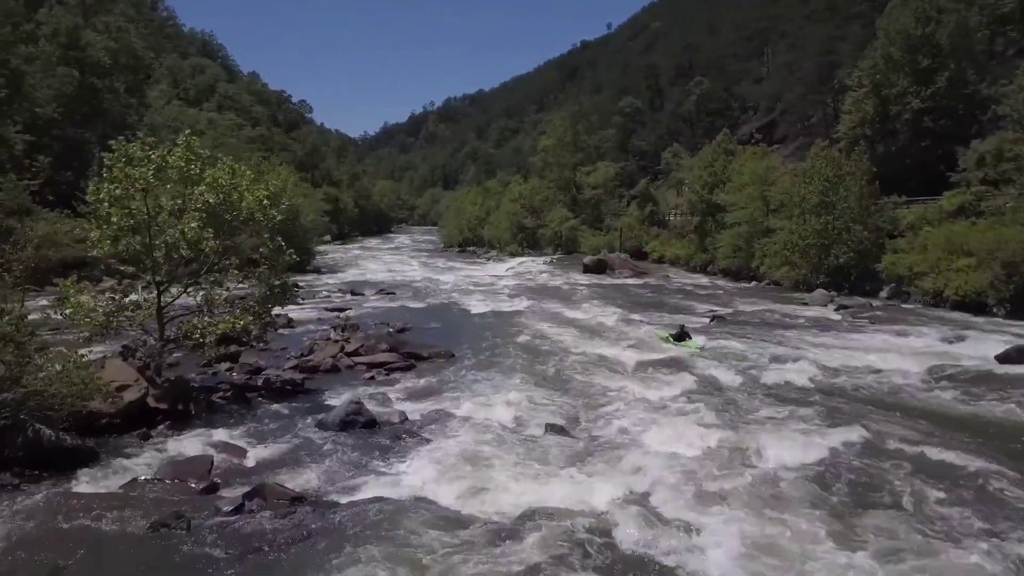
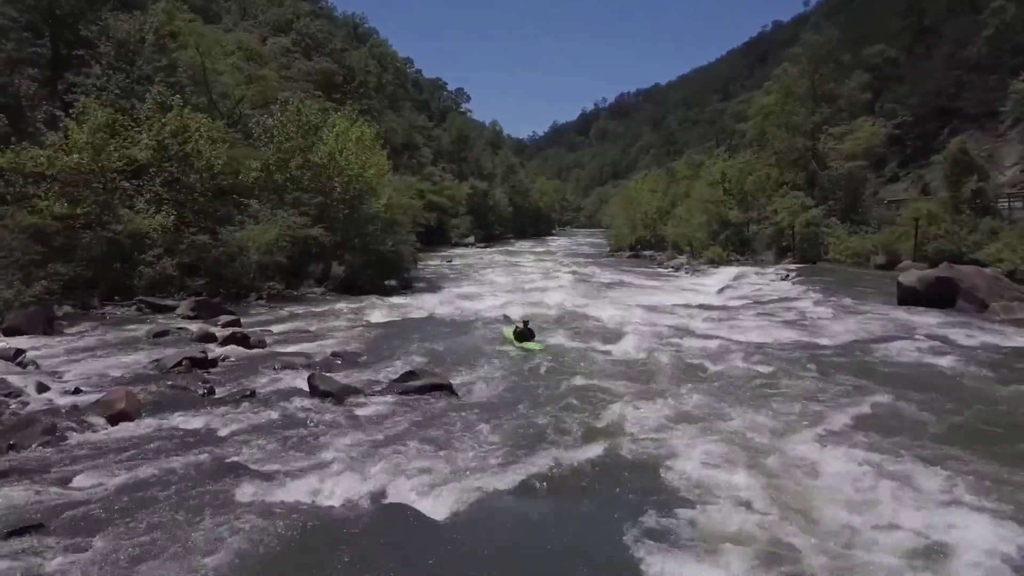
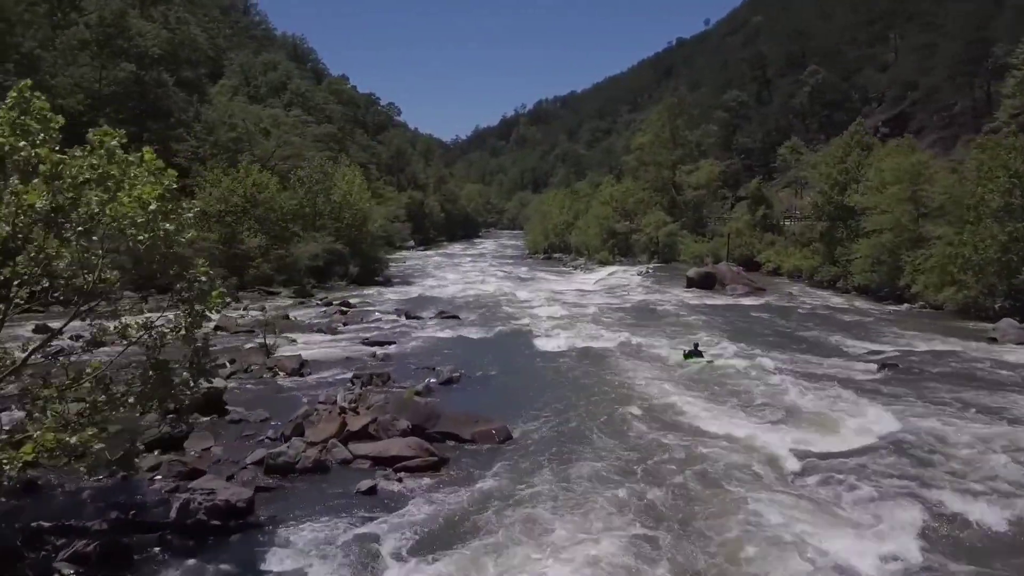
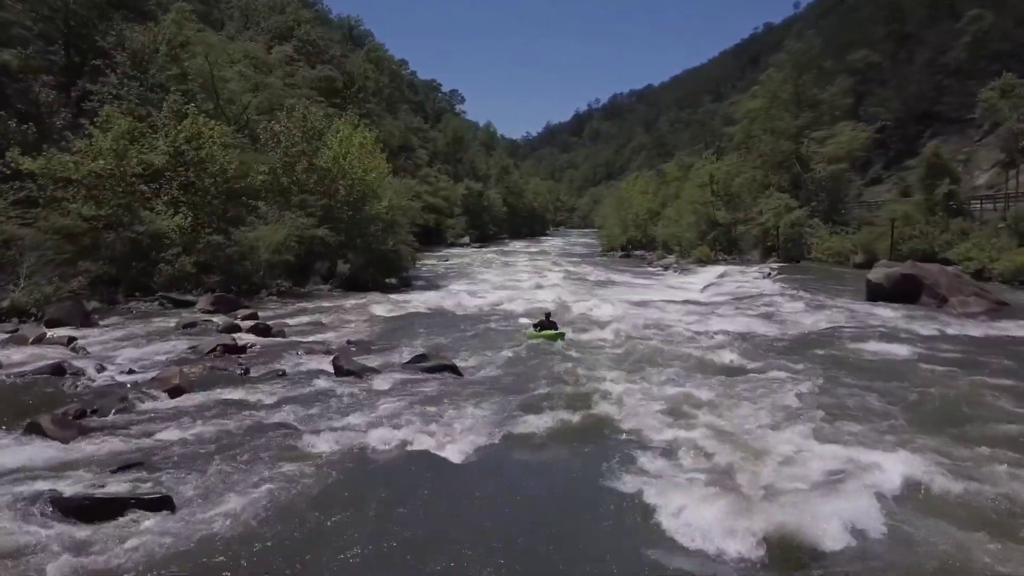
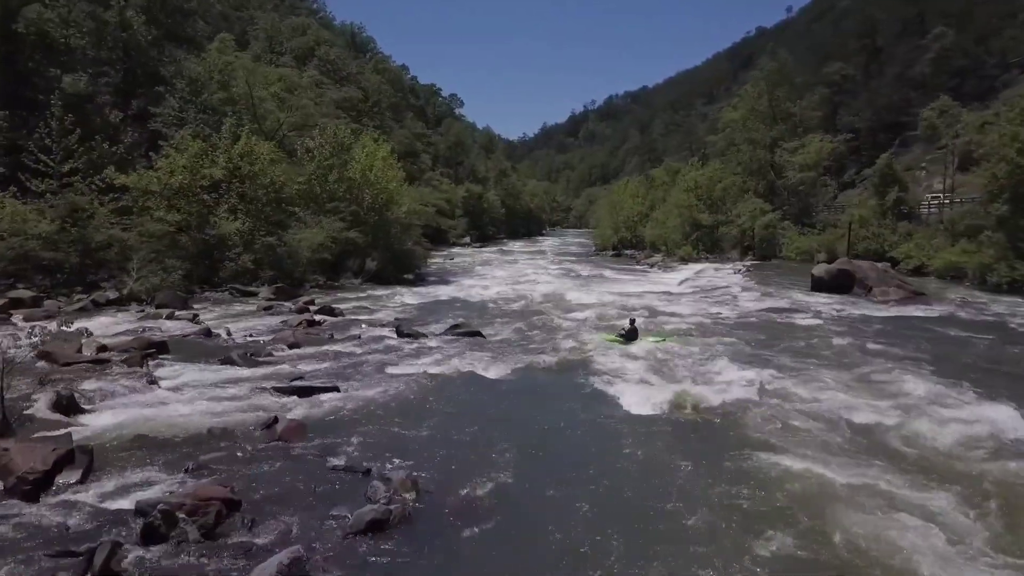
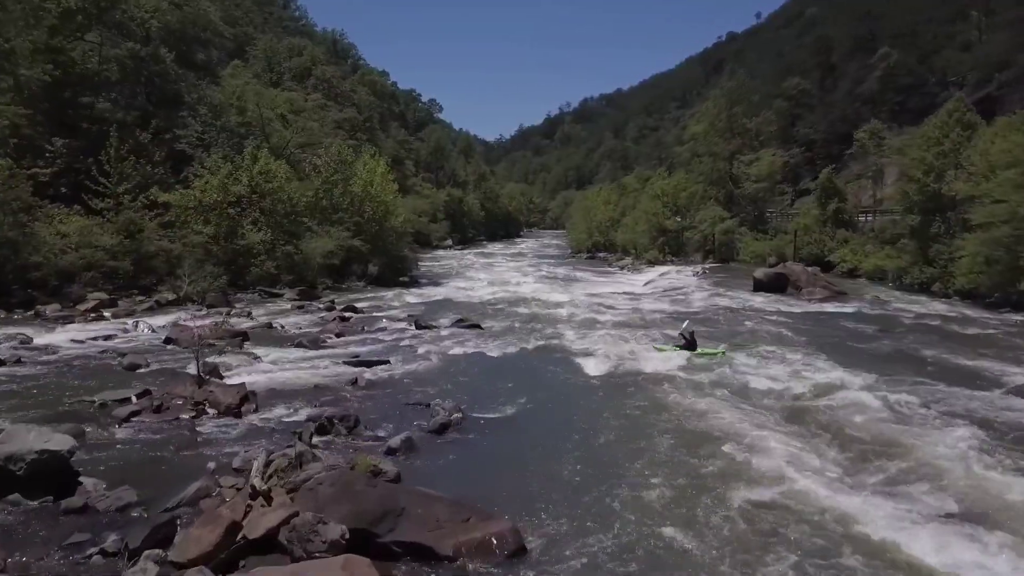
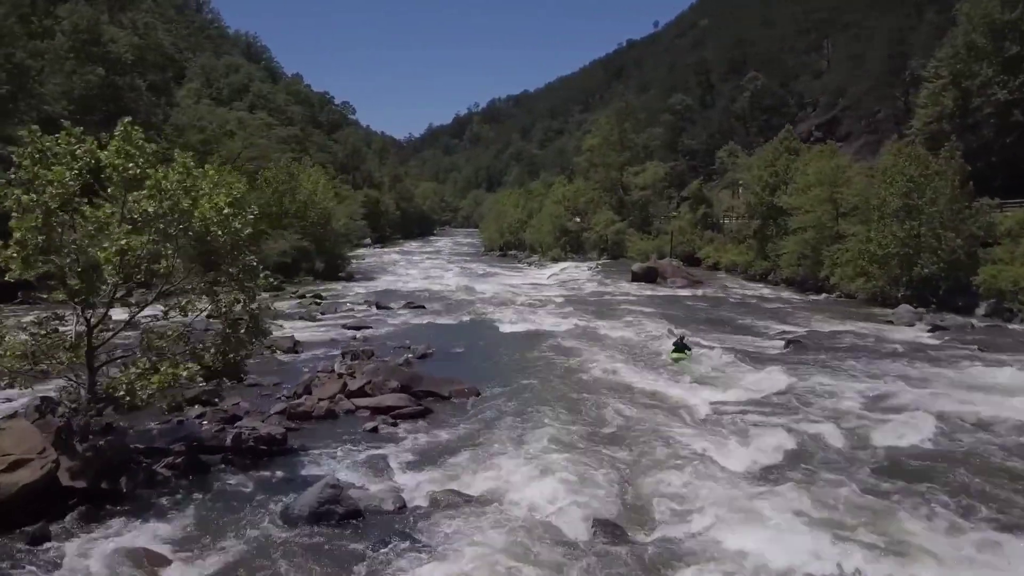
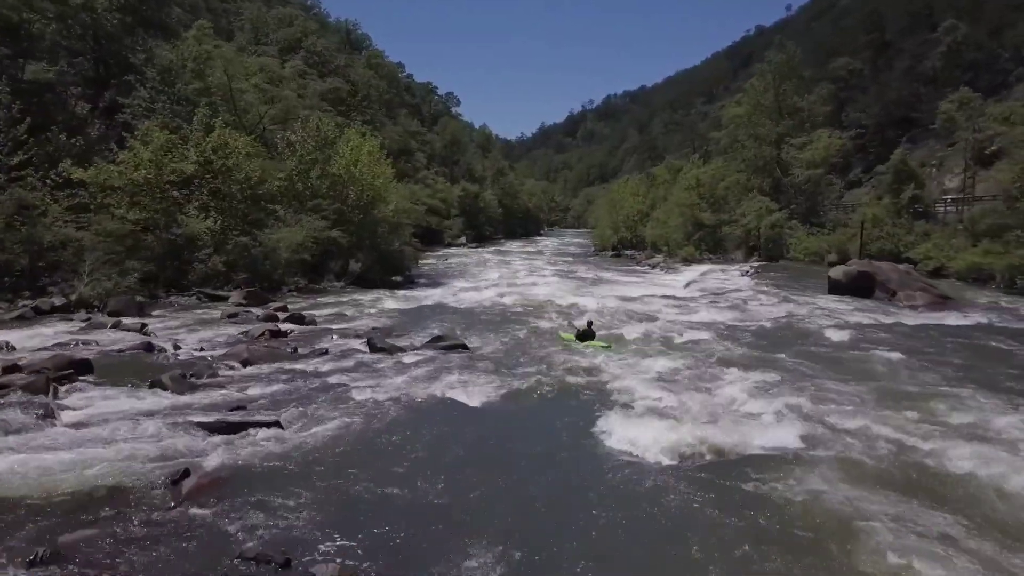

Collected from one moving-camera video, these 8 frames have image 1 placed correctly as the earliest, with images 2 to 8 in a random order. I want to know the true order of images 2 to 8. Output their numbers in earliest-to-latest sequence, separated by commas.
7, 3, 6, 5, 8, 4, 2
